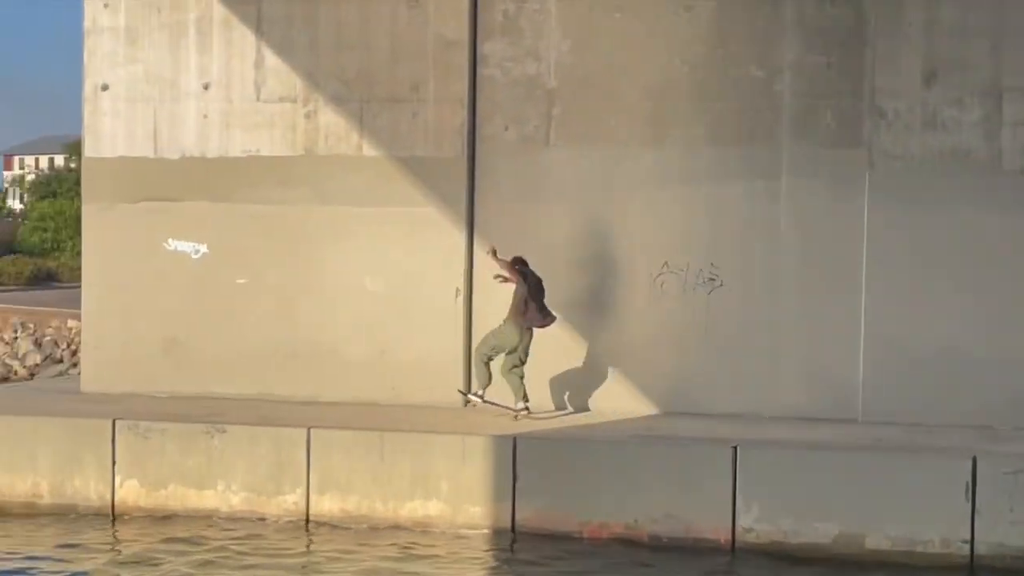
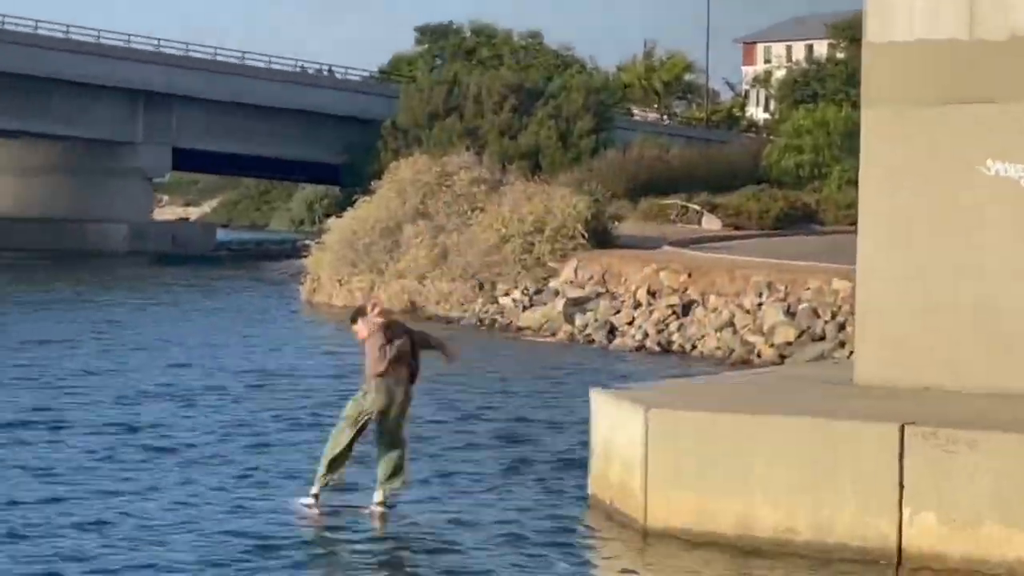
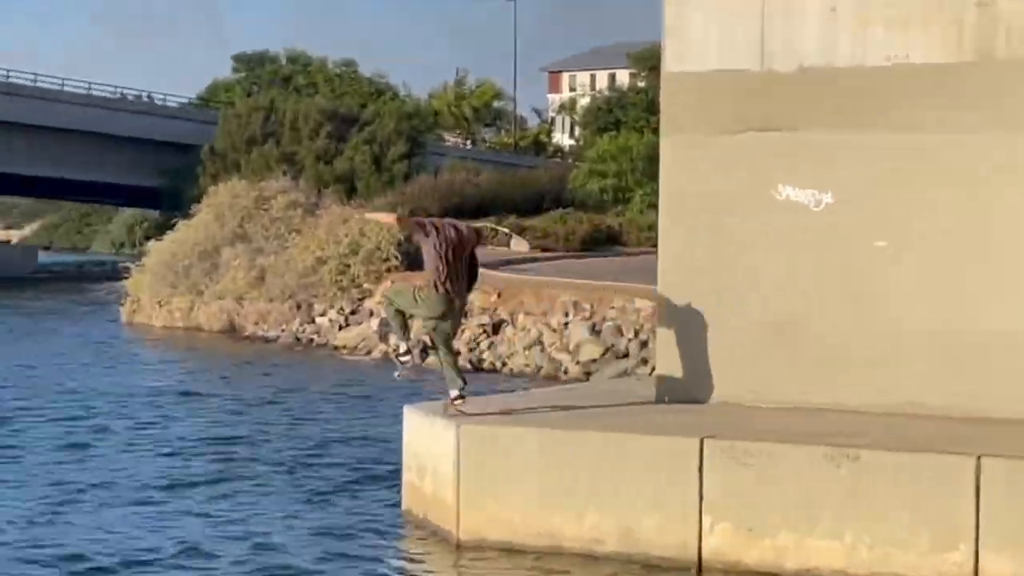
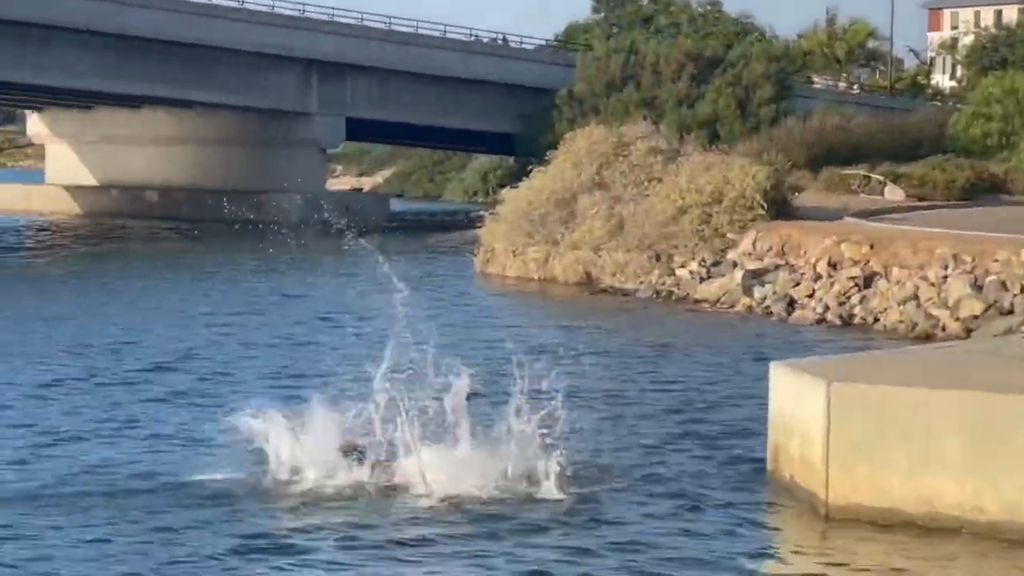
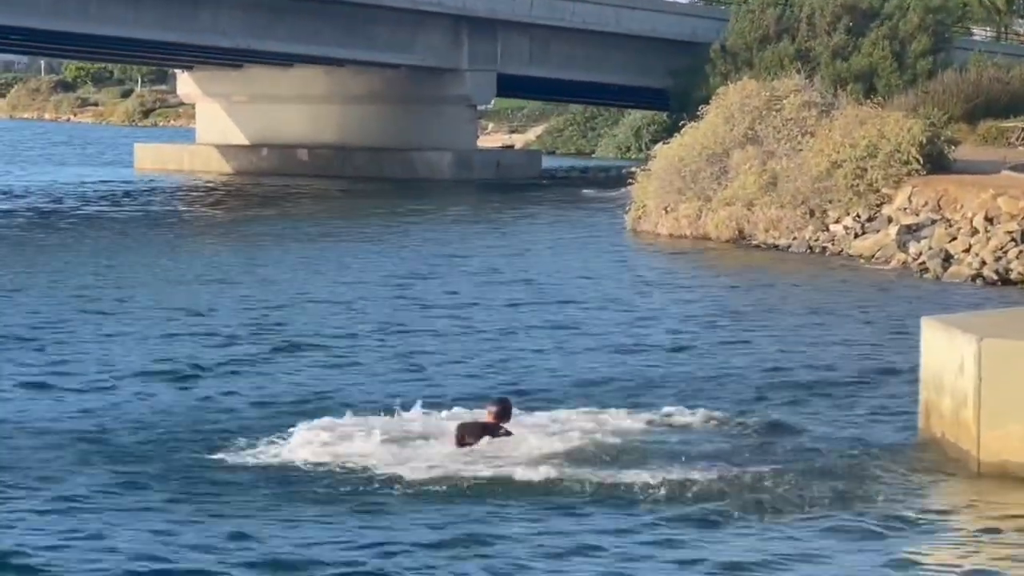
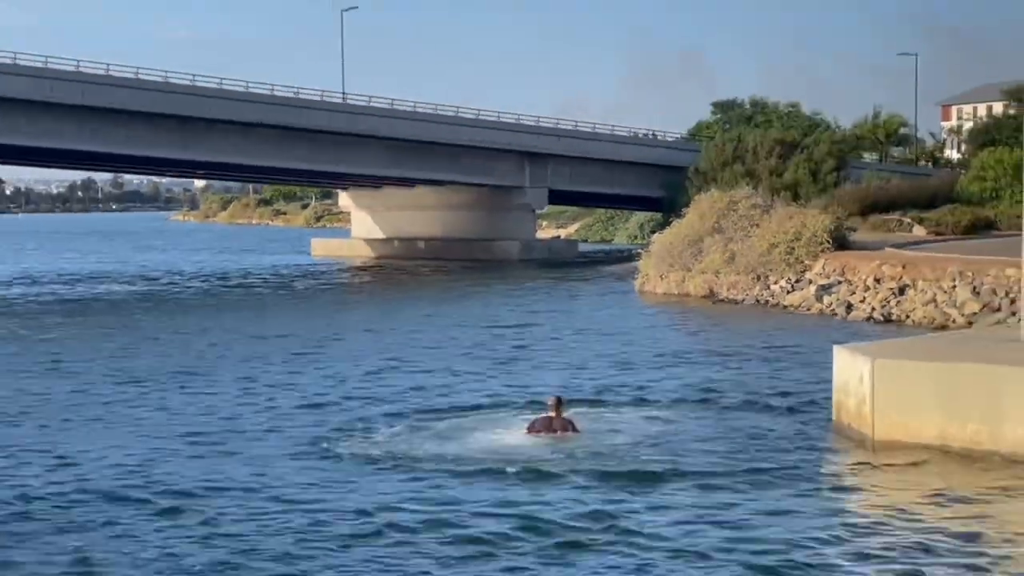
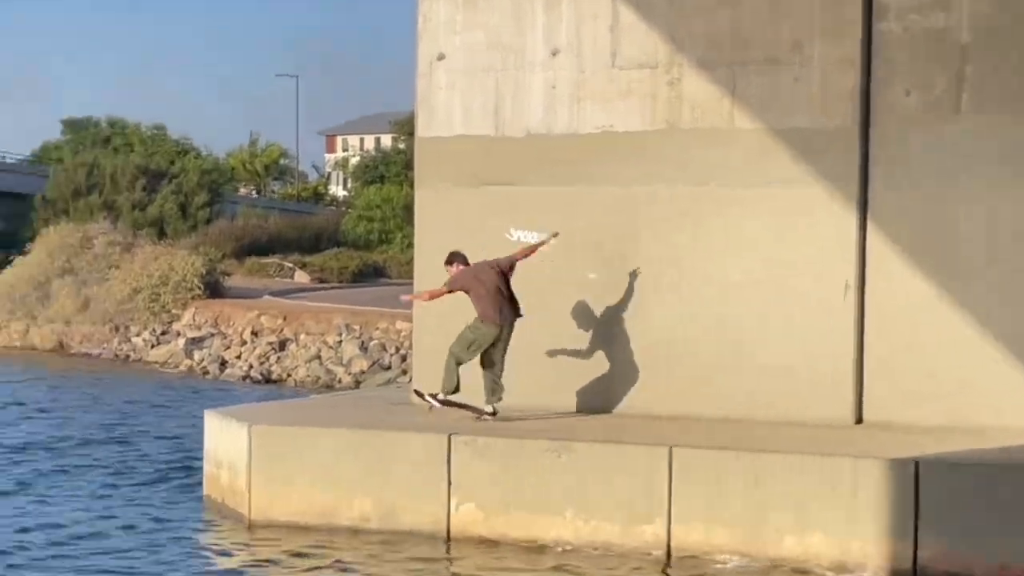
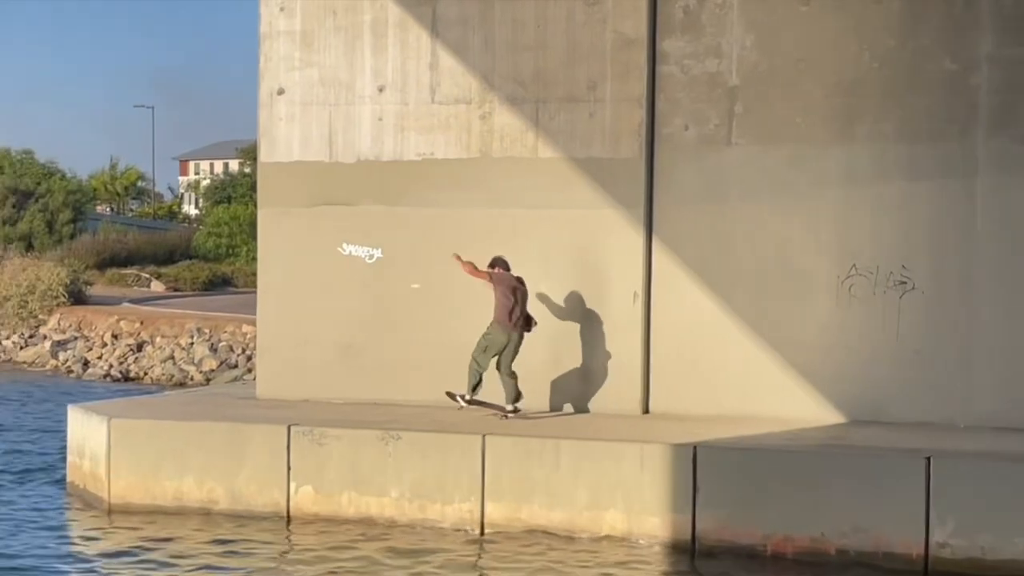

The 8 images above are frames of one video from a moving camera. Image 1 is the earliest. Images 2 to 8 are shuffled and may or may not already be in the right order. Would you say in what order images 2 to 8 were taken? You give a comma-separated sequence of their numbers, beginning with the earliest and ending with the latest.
8, 7, 3, 2, 4, 5, 6
